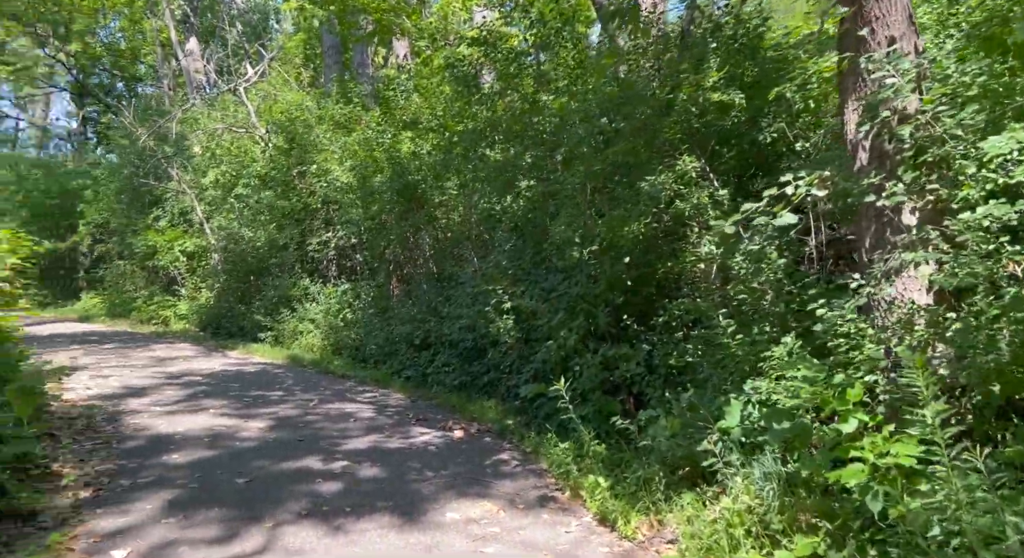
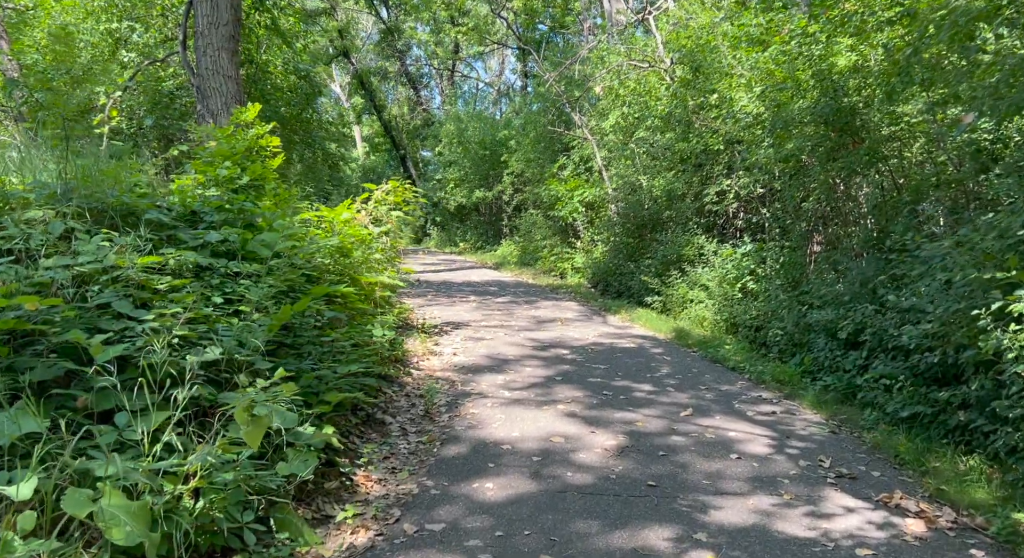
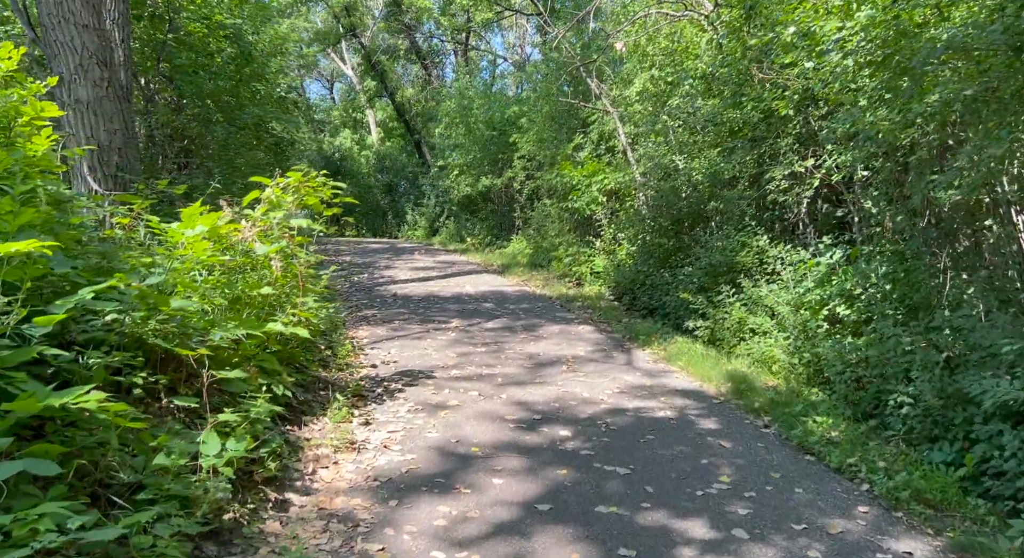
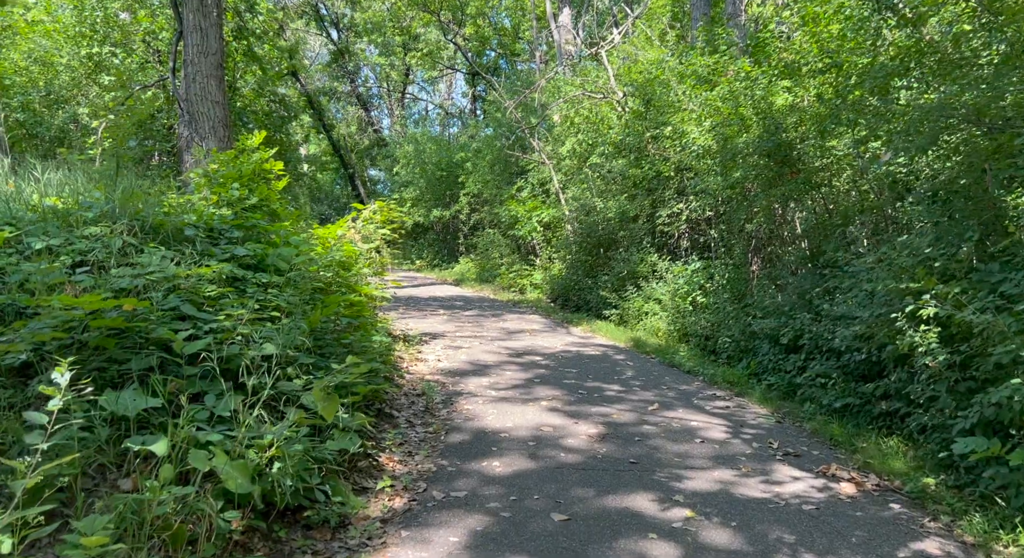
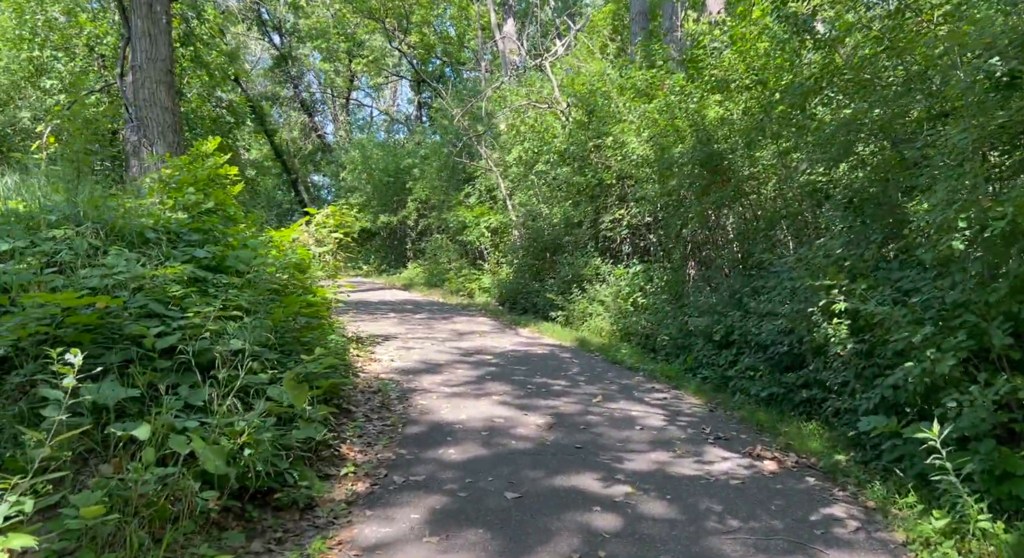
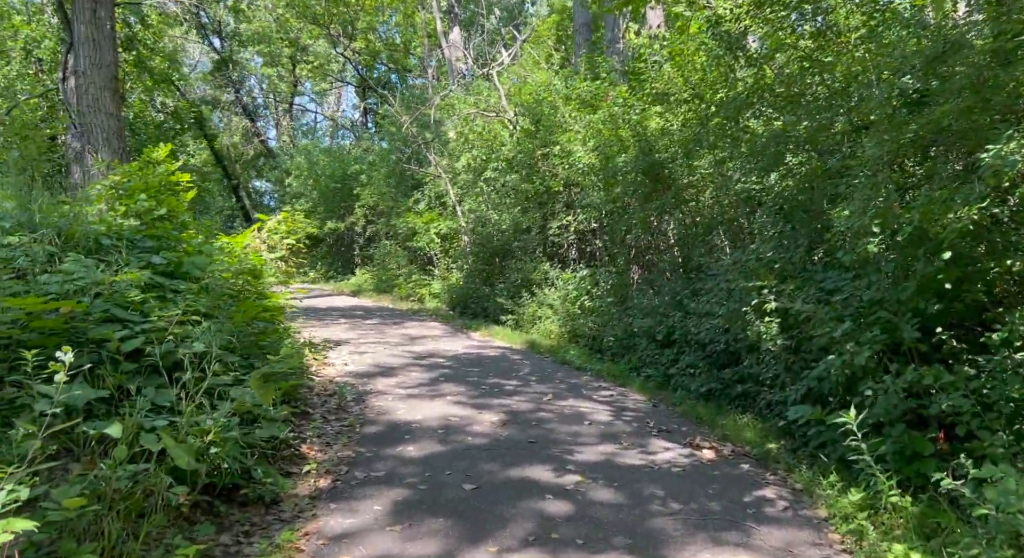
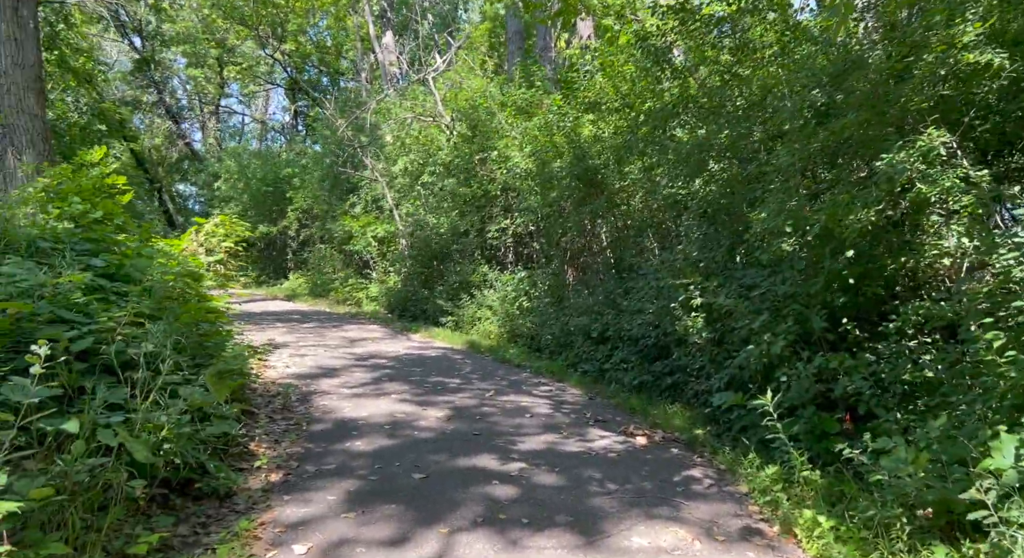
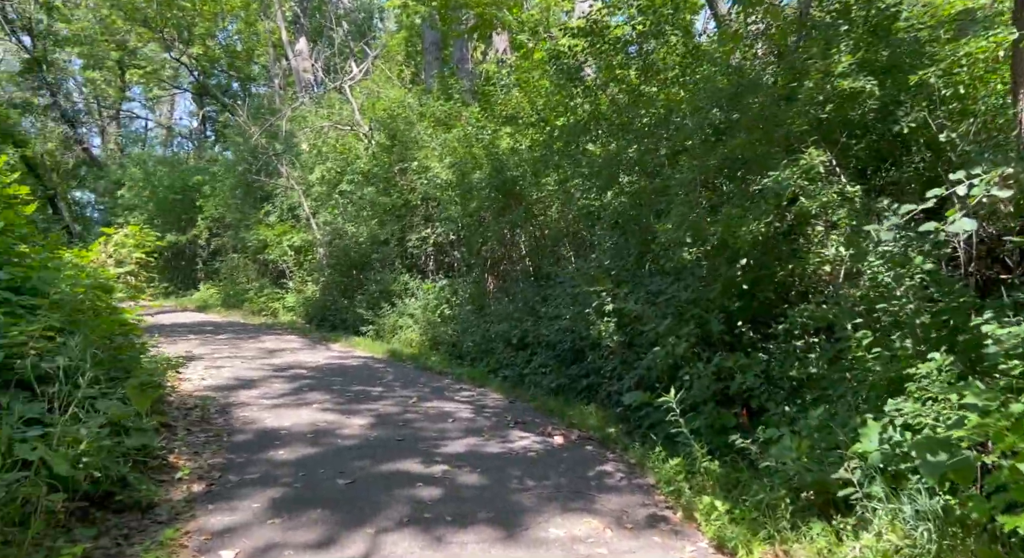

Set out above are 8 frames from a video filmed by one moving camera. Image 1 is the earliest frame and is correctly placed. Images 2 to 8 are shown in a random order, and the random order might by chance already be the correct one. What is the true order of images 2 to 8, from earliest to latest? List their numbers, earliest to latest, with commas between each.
8, 7, 6, 5, 4, 2, 3
